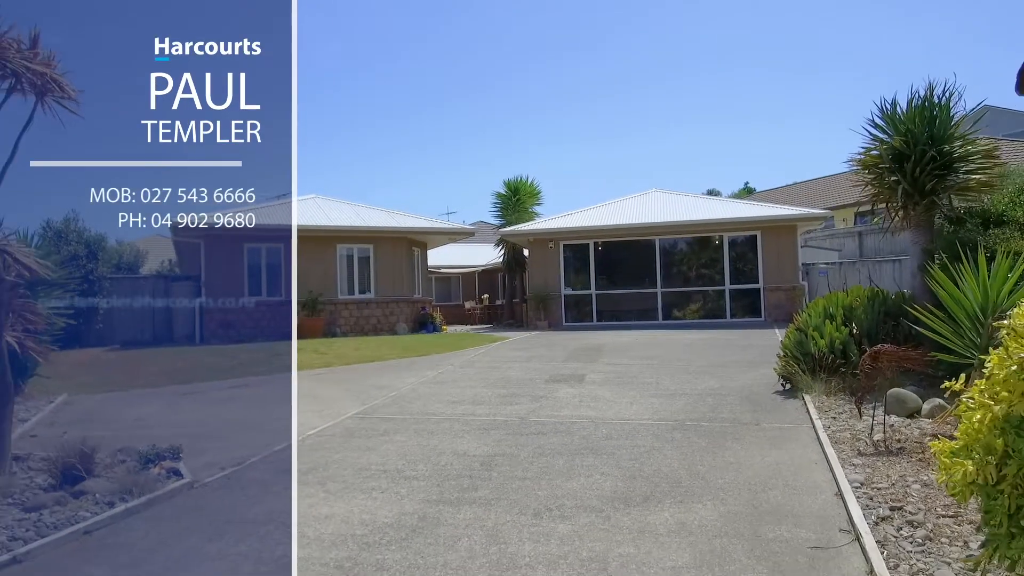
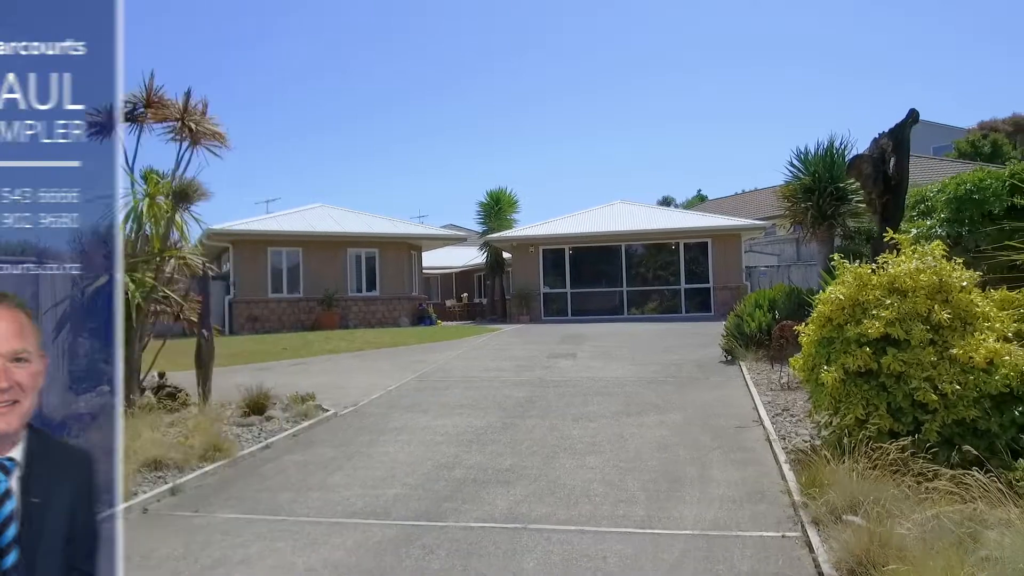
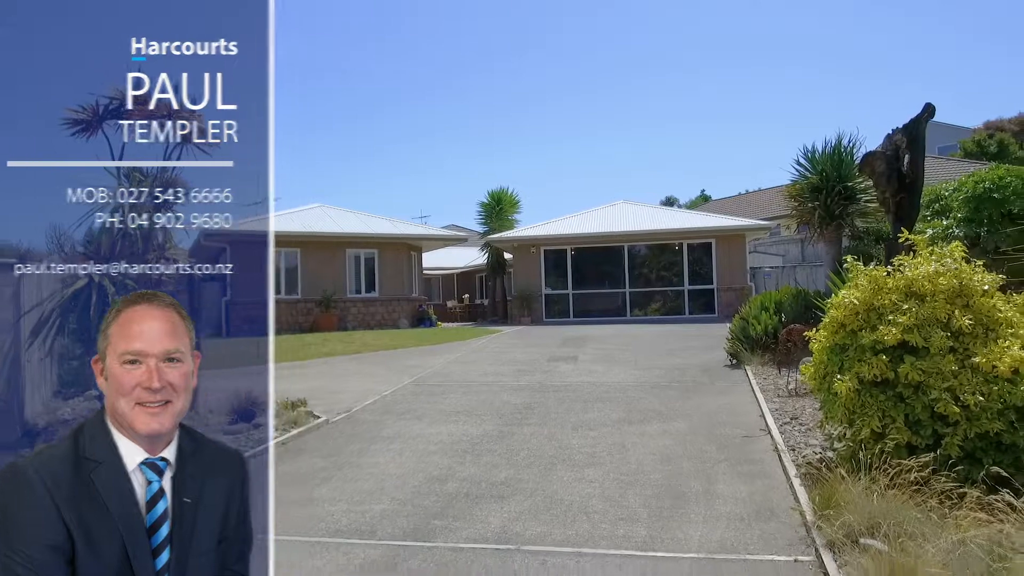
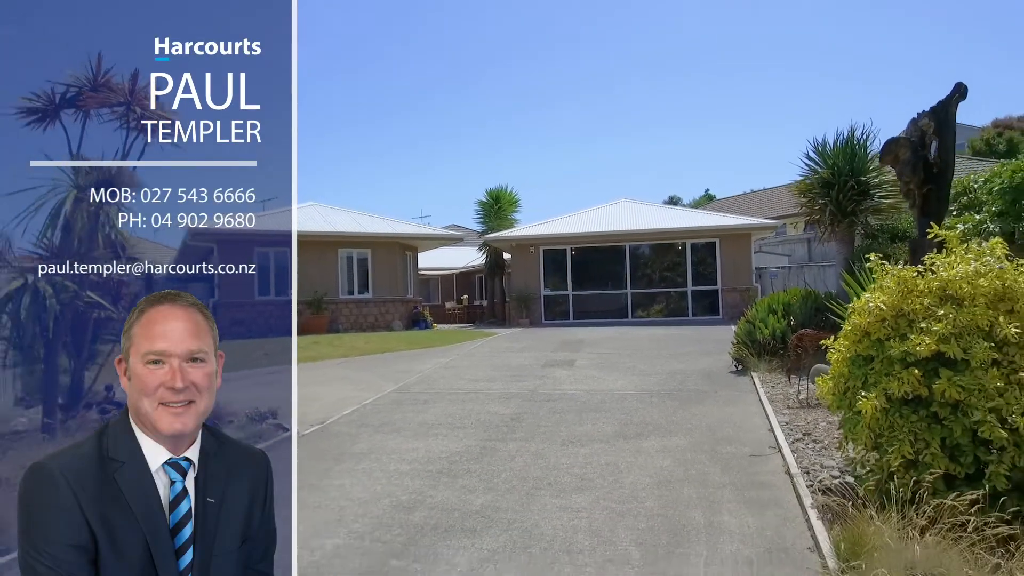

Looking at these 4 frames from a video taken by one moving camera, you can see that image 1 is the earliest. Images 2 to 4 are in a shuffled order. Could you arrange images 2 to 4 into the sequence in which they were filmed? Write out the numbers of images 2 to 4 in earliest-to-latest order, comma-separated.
4, 3, 2
